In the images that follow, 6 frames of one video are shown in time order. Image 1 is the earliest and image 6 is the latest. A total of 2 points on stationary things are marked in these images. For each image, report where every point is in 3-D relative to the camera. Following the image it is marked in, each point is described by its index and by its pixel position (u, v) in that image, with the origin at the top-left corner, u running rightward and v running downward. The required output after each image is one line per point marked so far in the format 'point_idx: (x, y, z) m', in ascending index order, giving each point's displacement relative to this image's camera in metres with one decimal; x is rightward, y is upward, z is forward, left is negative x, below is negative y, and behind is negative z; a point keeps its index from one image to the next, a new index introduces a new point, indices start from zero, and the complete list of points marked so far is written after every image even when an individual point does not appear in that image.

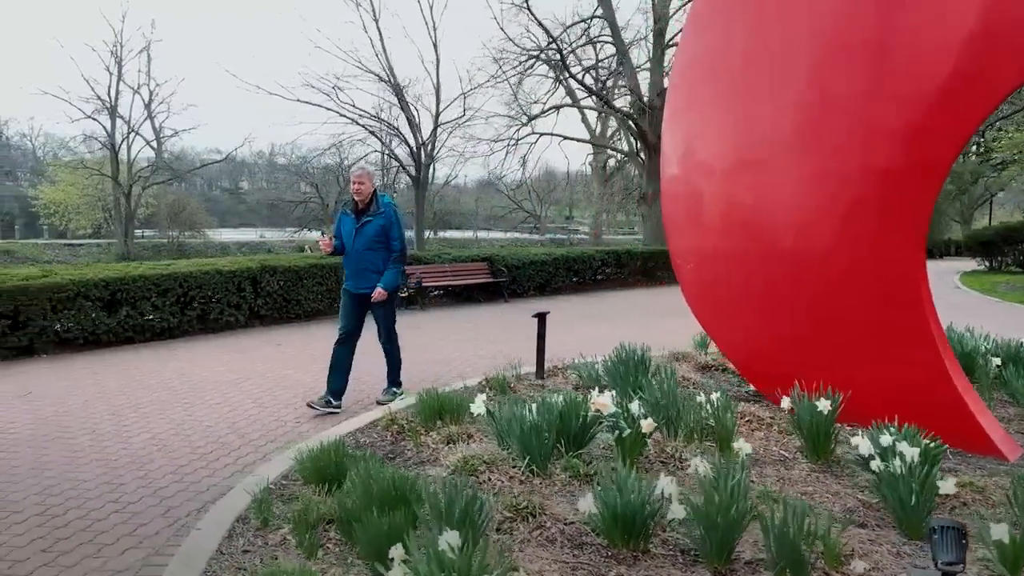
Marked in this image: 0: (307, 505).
0: (-0.9, -0.9, +3.3) m
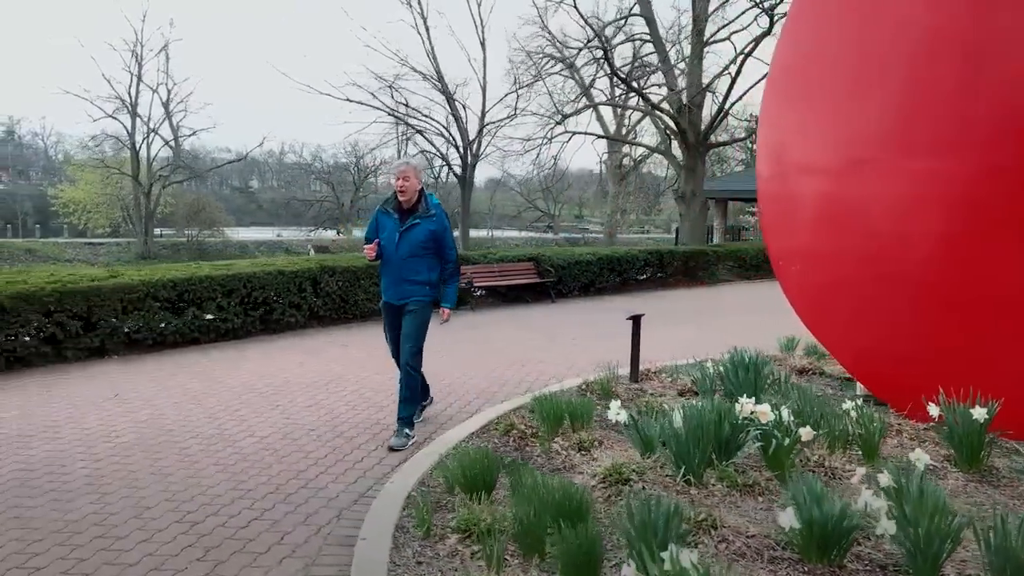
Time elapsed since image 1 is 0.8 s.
0: (-0.2, -0.9, +3.2) m
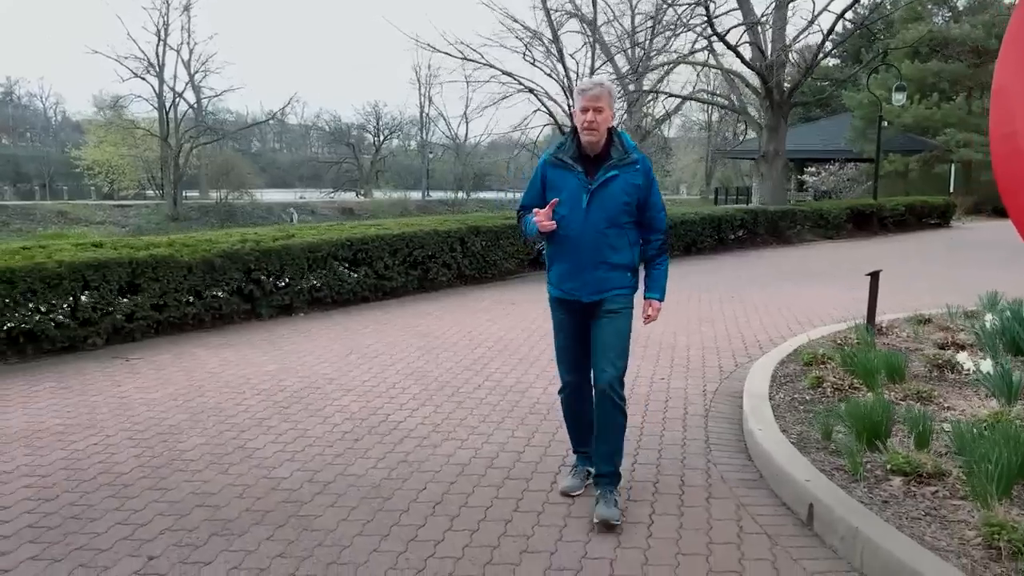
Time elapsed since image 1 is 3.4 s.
0: (+1.7, -0.7, +3.4) m
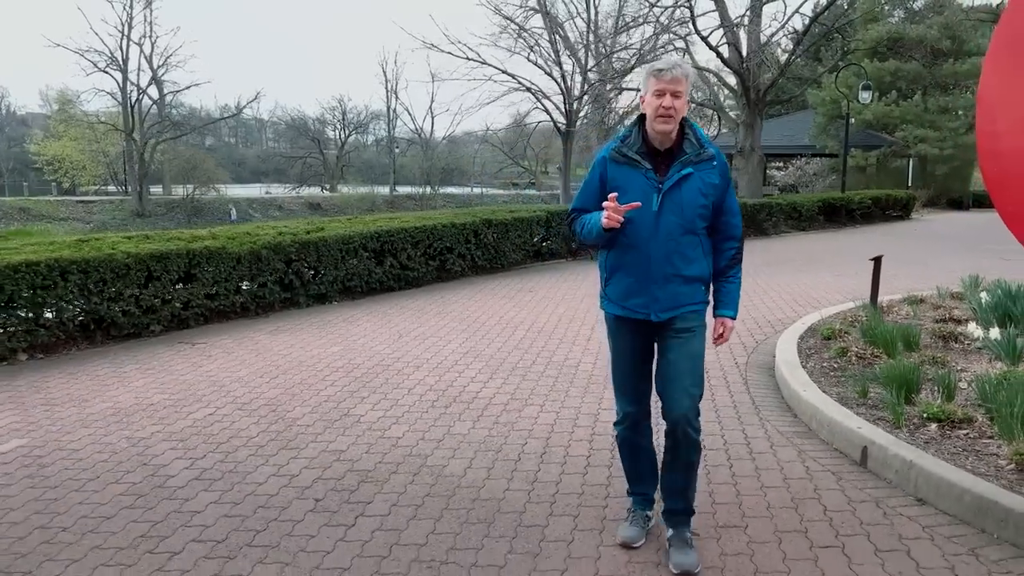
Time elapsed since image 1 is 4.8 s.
0: (+2.2, -0.6, +4.0) m
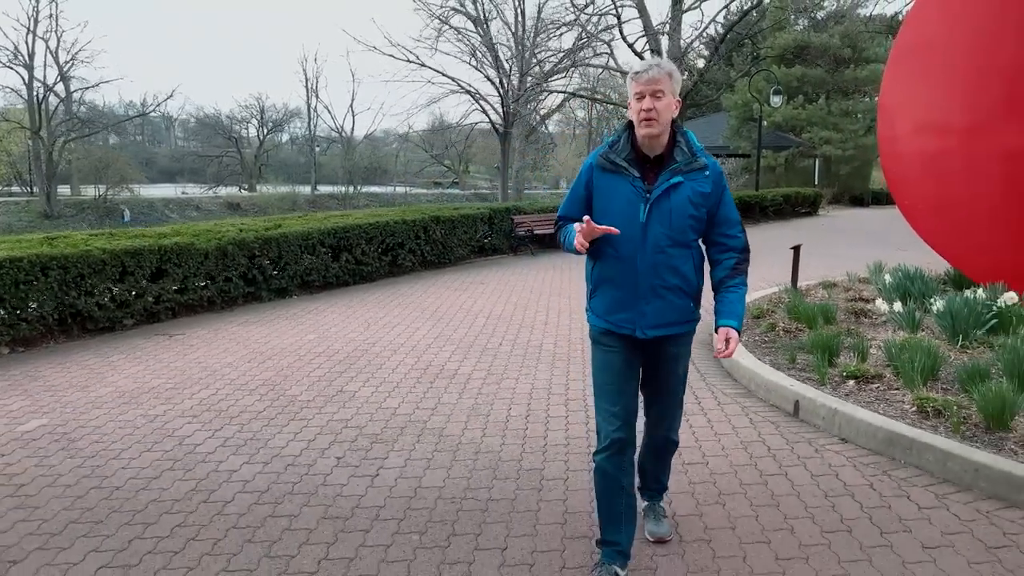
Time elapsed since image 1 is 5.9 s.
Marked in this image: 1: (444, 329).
0: (+2.1, -0.5, +4.8) m
1: (-0.6, -0.4, +7.0) m
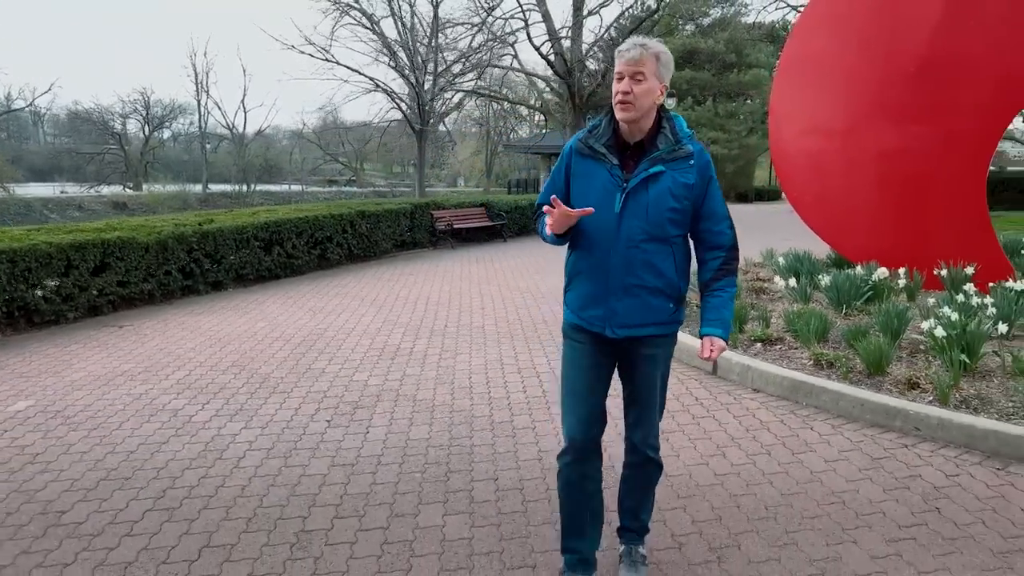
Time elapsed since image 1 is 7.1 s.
0: (+1.8, -0.3, +5.7) m
1: (-1.2, -0.3, +7.5) m
